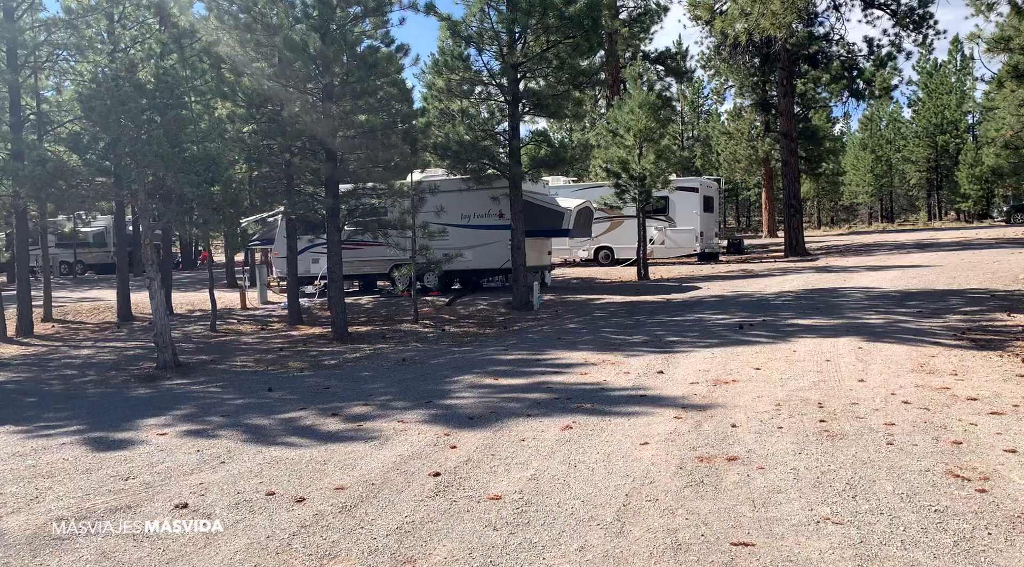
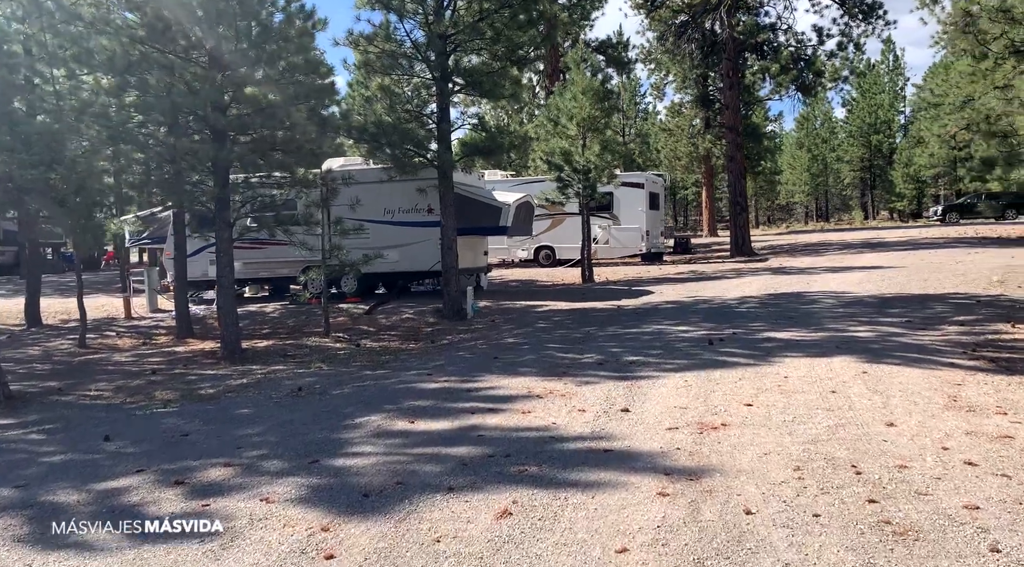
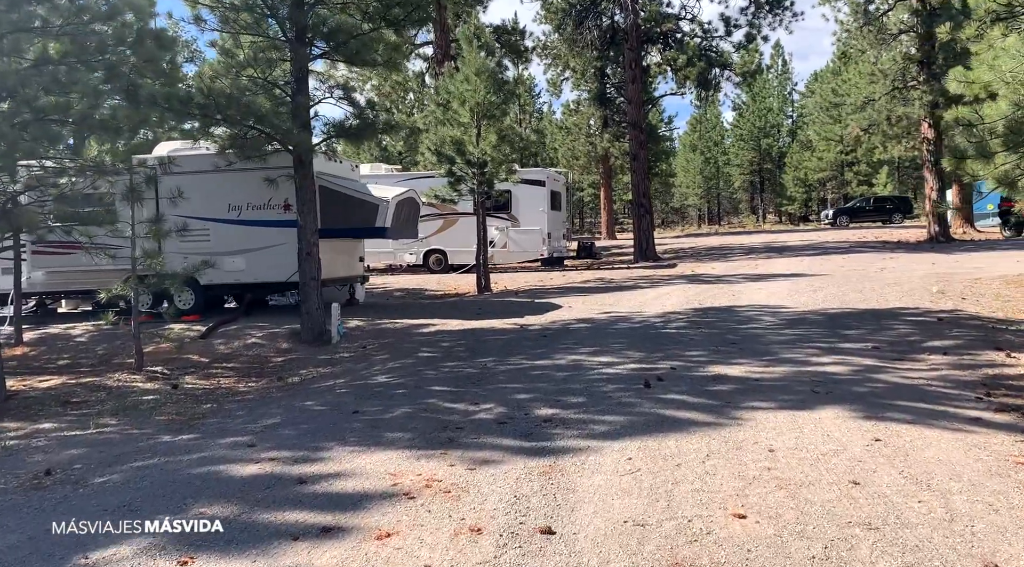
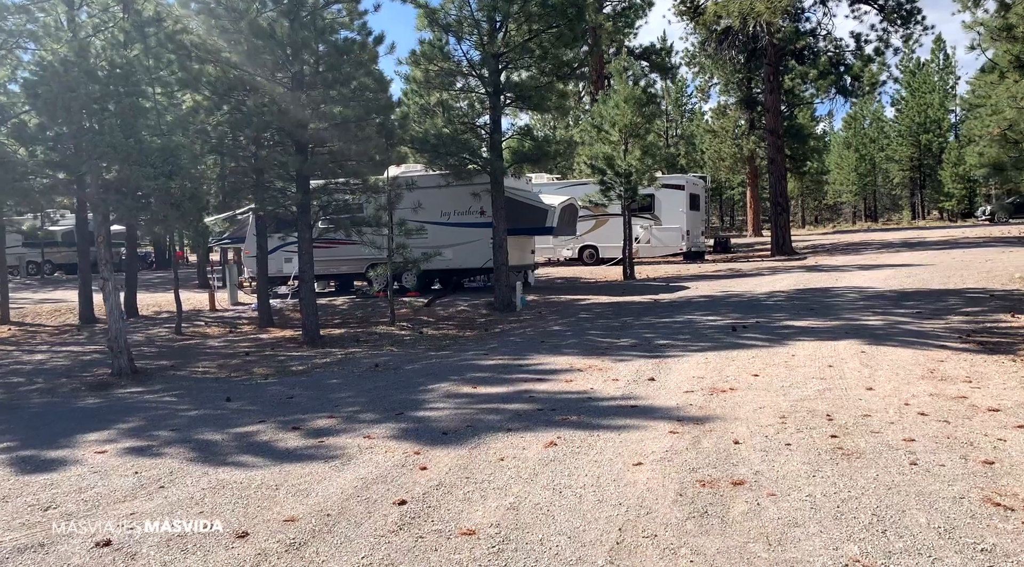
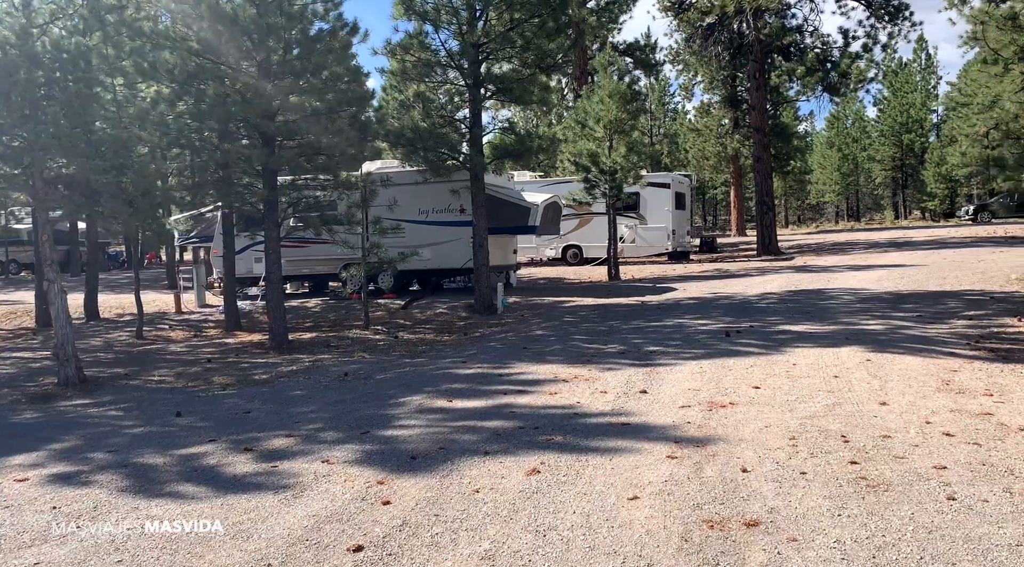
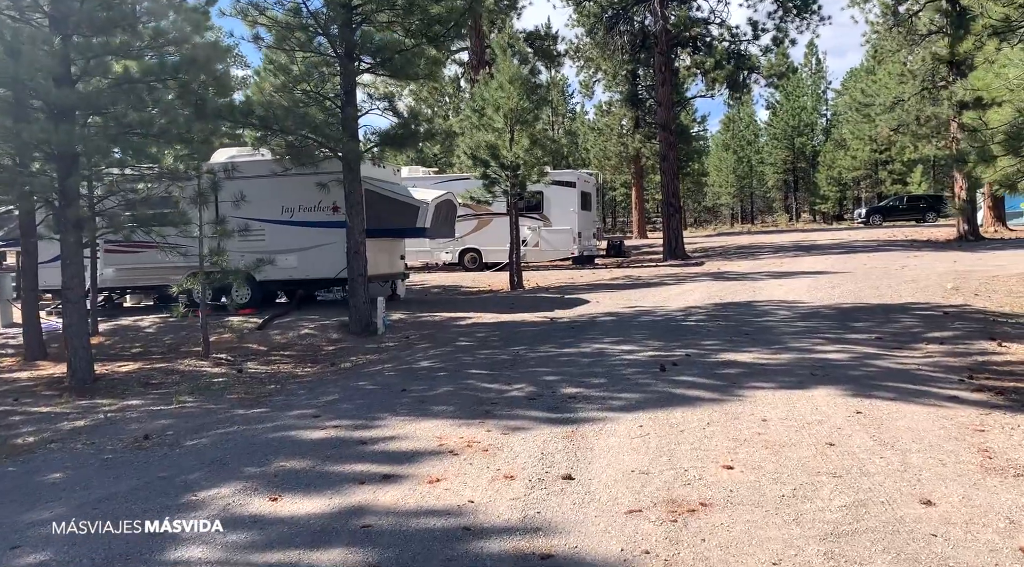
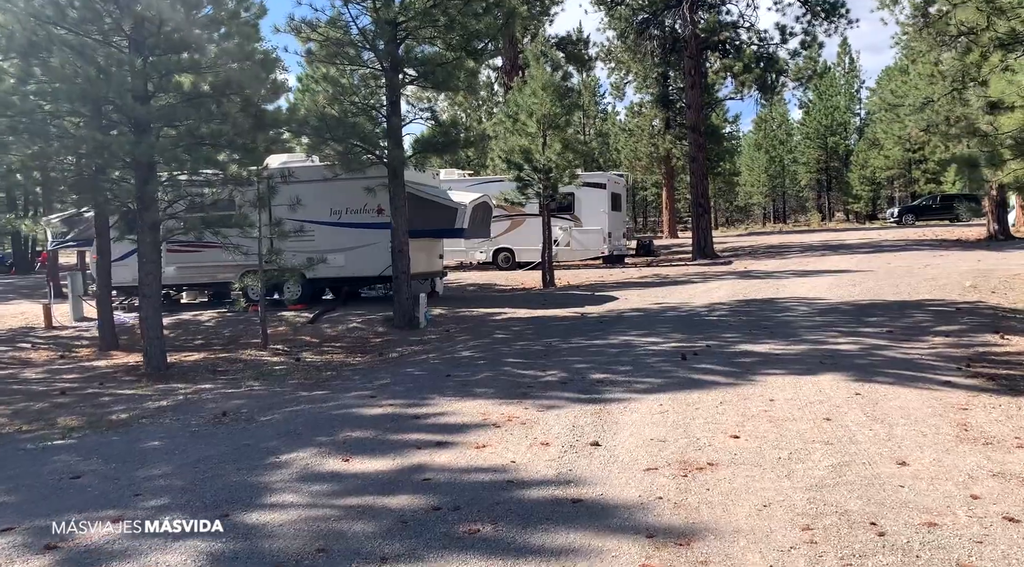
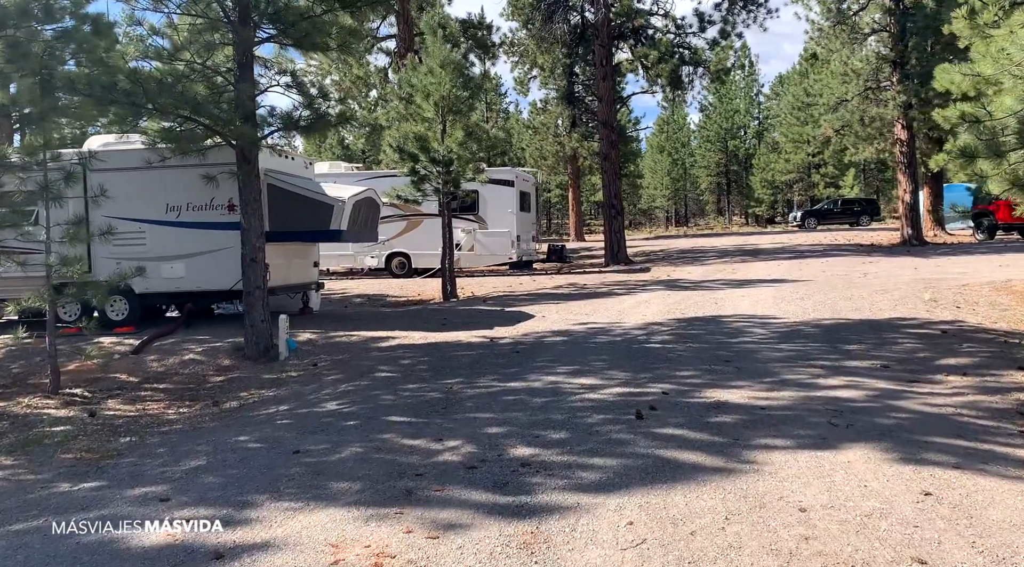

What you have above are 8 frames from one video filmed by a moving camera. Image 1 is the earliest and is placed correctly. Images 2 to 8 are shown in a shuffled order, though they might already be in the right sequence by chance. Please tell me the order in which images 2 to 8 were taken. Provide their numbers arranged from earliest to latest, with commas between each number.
4, 5, 2, 7, 6, 3, 8
